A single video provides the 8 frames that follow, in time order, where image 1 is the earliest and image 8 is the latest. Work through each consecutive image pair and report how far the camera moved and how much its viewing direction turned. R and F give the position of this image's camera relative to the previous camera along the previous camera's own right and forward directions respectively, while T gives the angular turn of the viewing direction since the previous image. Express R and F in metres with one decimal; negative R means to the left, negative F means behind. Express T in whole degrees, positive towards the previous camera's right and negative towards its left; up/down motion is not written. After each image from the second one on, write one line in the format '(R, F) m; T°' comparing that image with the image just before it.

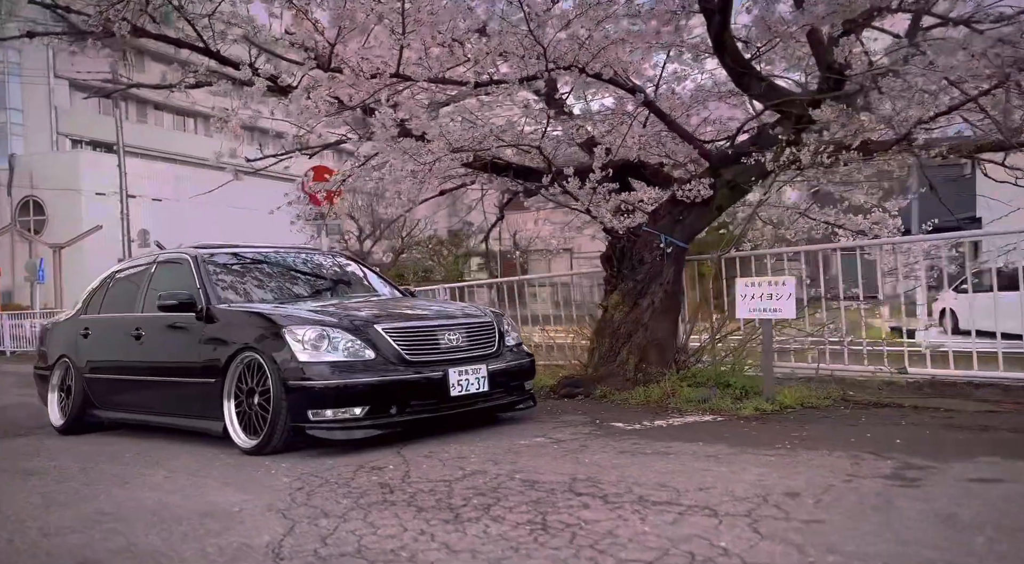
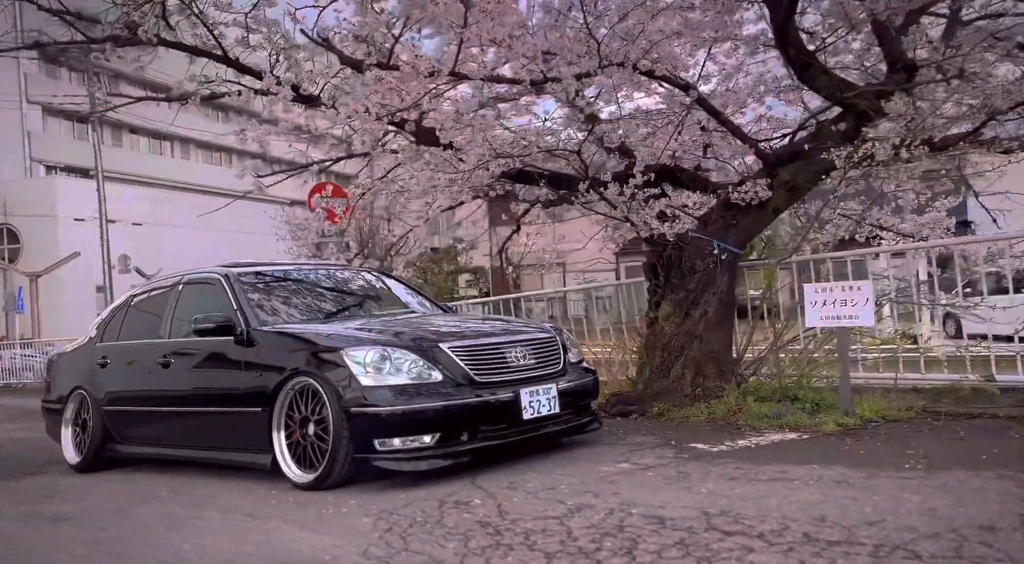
(-0.5, +0.4) m; +1°
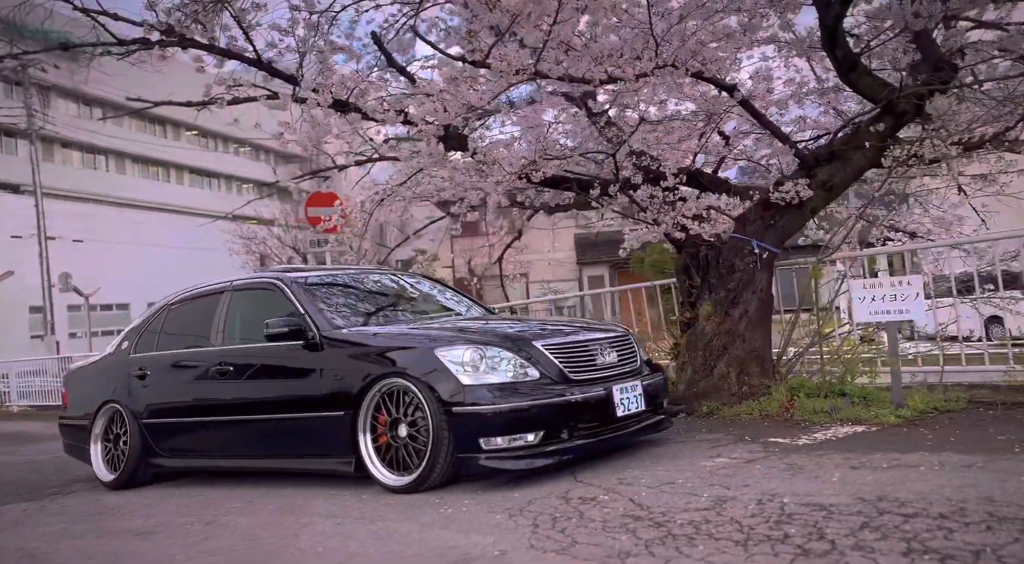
(-0.8, +0.1) m; +4°
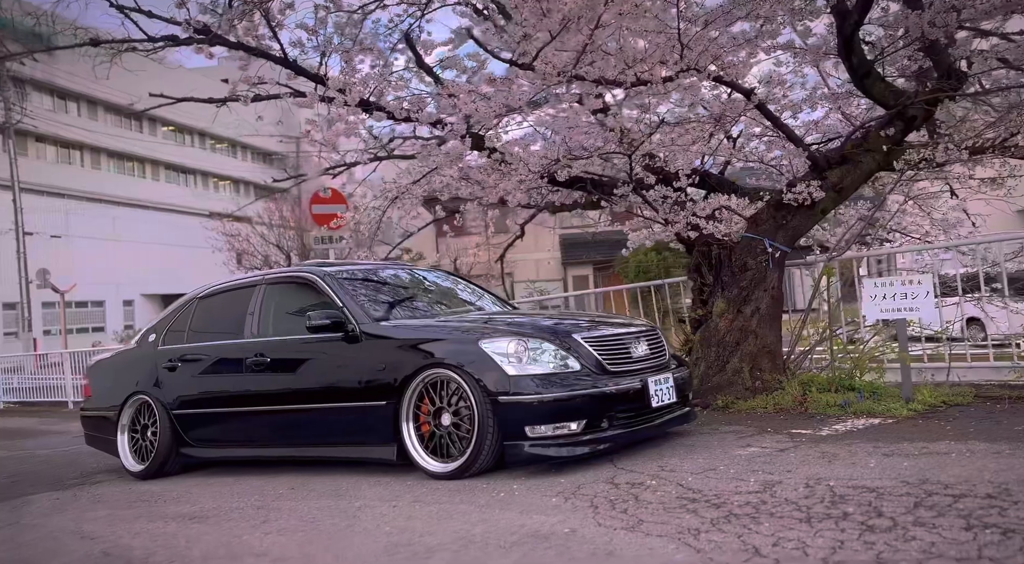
(-0.4, -0.1) m; +2°
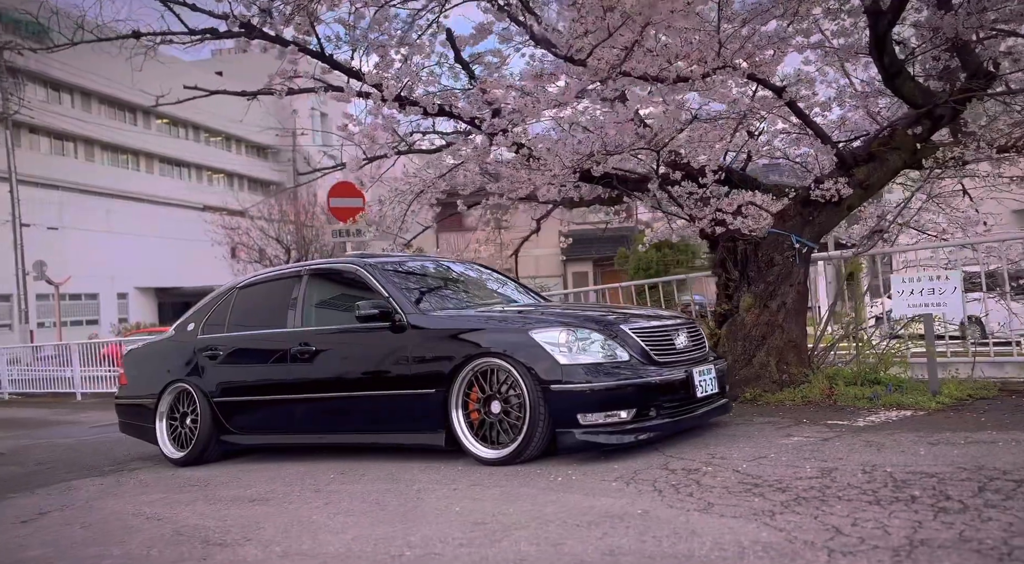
(-0.3, -0.1) m; 0°
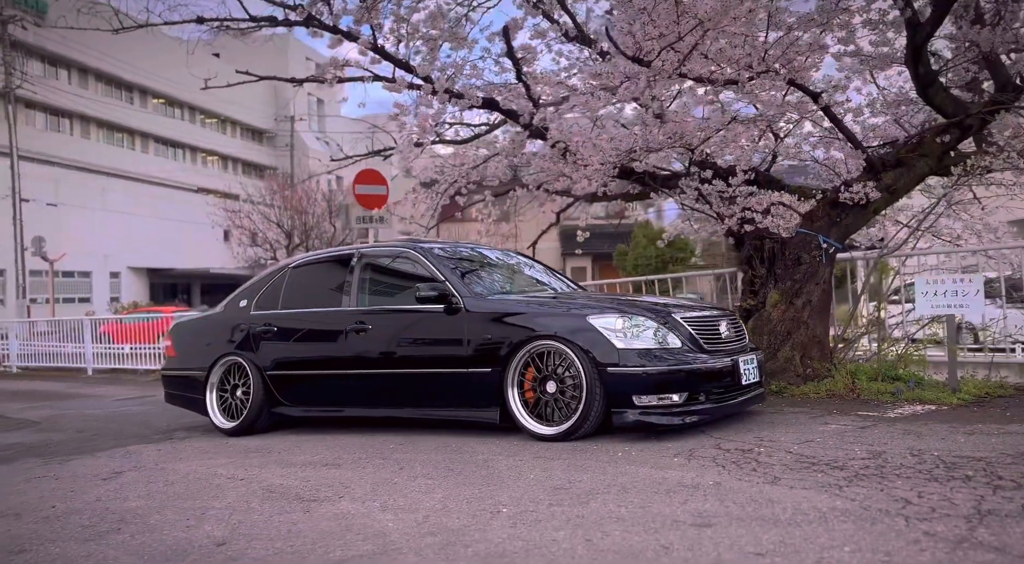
(-0.4, -0.2) m; +1°
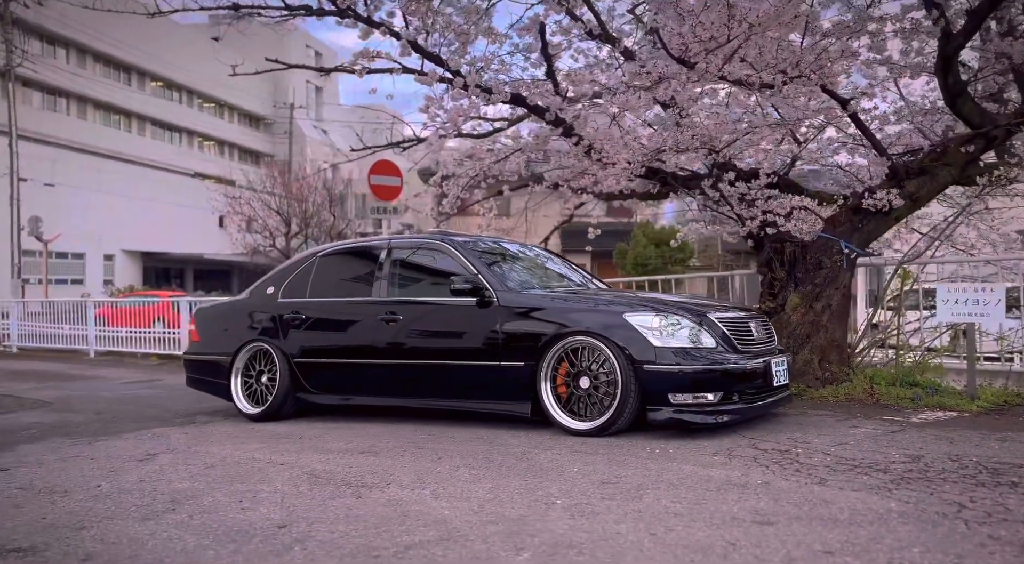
(-0.3, 0.0) m; +1°
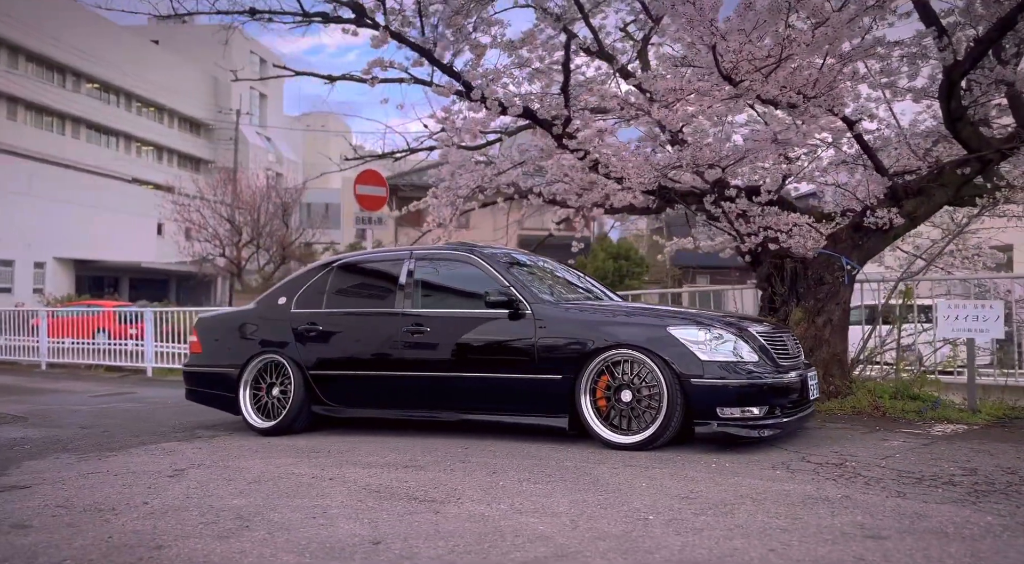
(-0.6, +0.1) m; +4°
